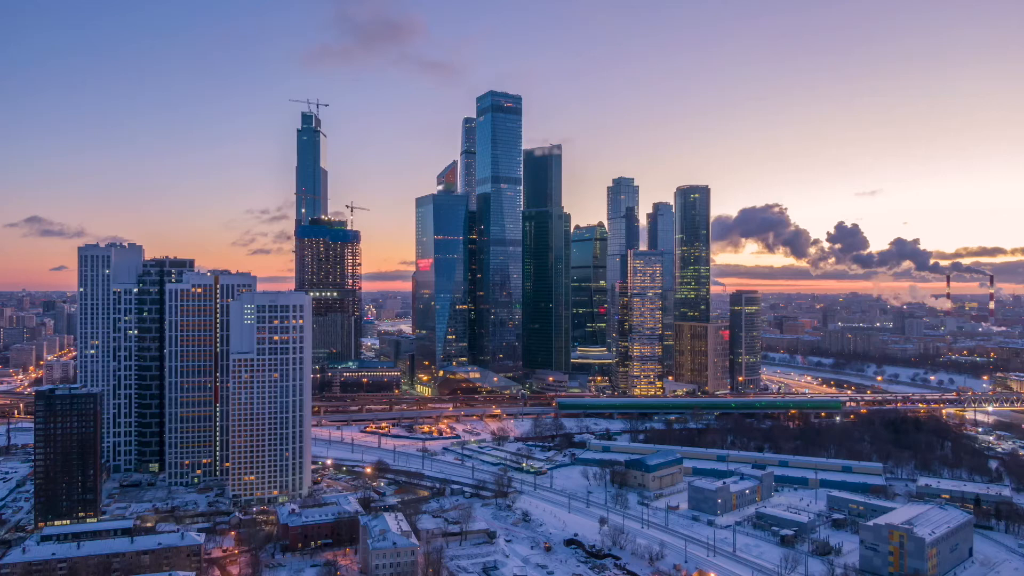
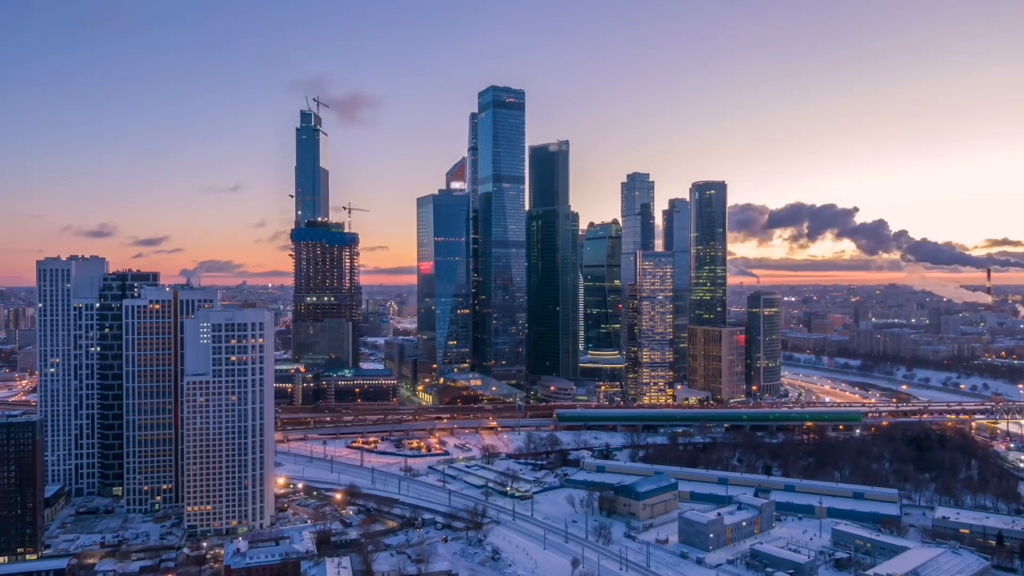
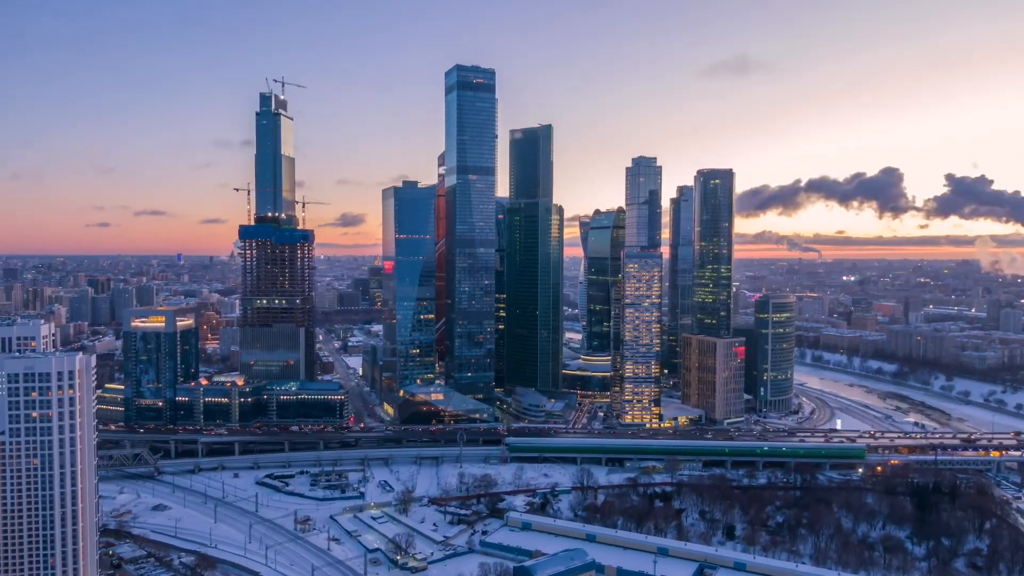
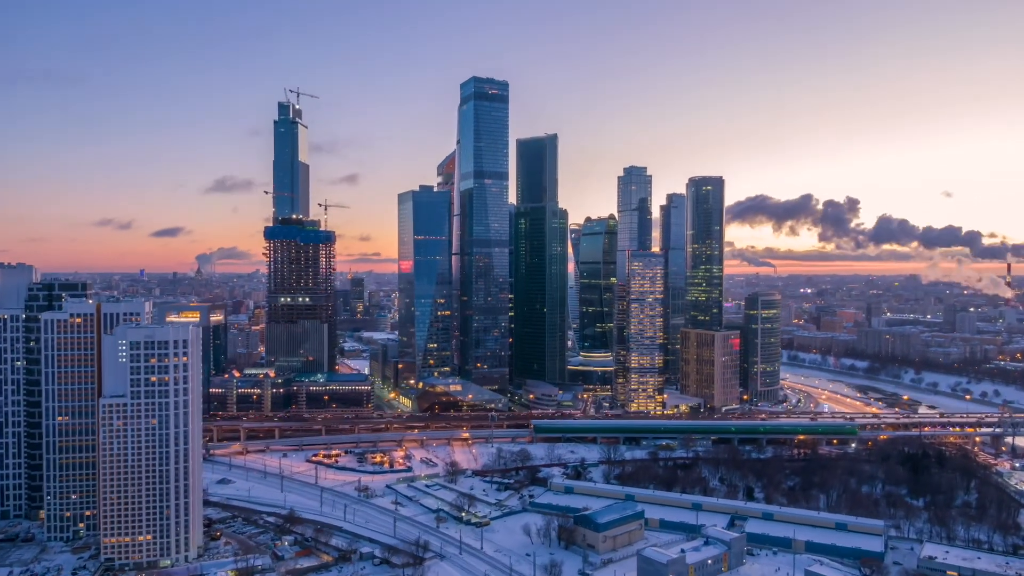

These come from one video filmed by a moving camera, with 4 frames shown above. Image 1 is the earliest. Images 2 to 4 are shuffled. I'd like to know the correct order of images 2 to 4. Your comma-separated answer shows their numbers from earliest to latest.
2, 4, 3
